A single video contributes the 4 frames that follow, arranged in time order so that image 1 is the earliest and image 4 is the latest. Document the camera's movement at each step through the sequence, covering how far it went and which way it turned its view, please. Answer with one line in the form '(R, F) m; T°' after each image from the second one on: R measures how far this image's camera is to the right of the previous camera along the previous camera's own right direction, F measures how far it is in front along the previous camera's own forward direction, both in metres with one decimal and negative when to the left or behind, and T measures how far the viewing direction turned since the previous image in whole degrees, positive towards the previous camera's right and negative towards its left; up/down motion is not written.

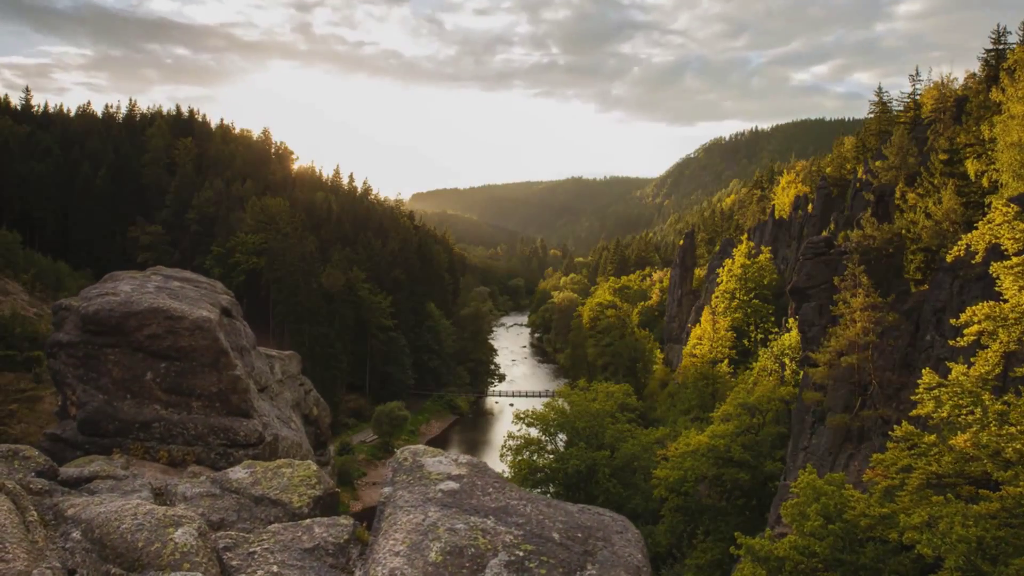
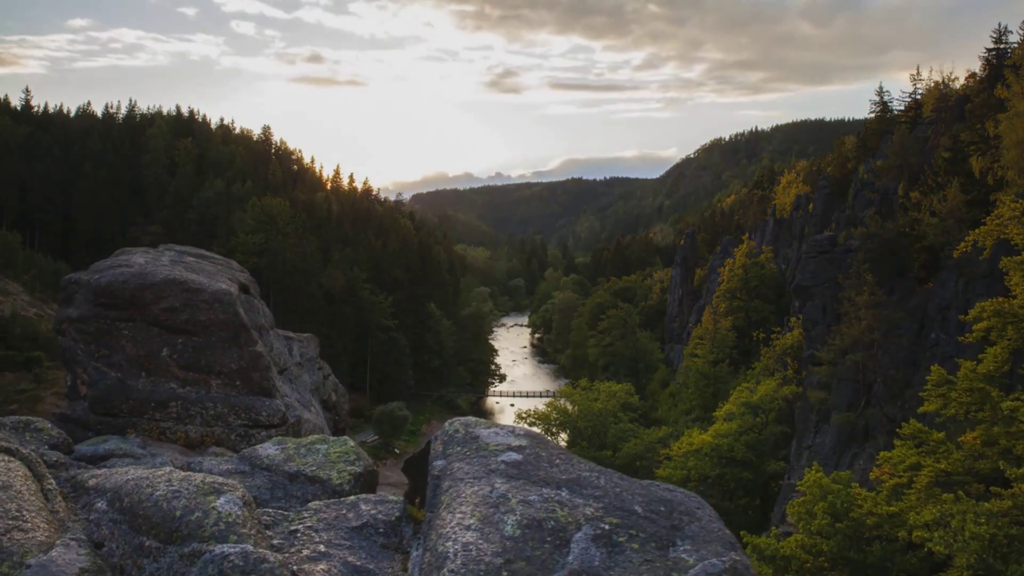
(-0.5, +0.6) m; 0°
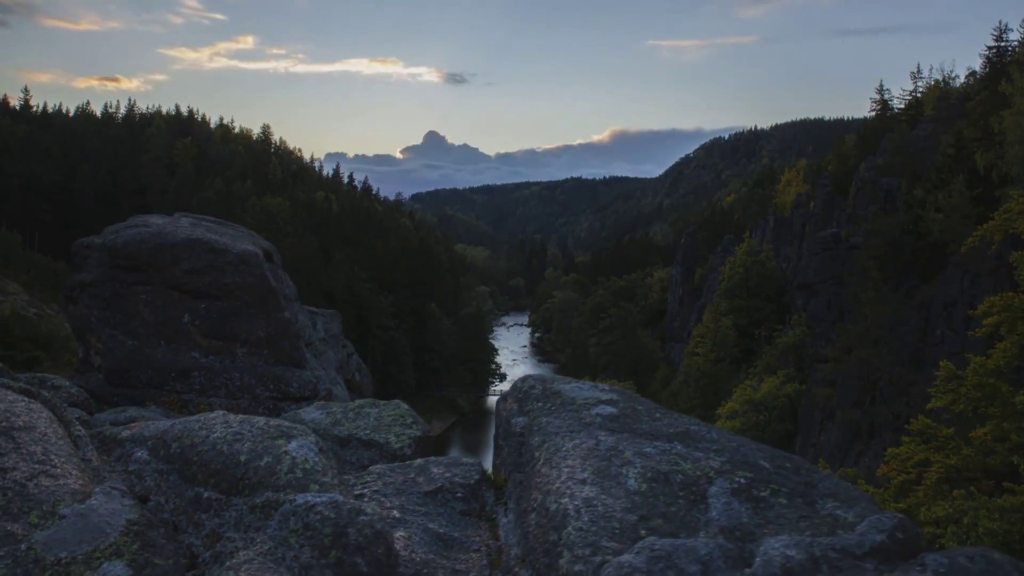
(-0.6, +0.7) m; 0°
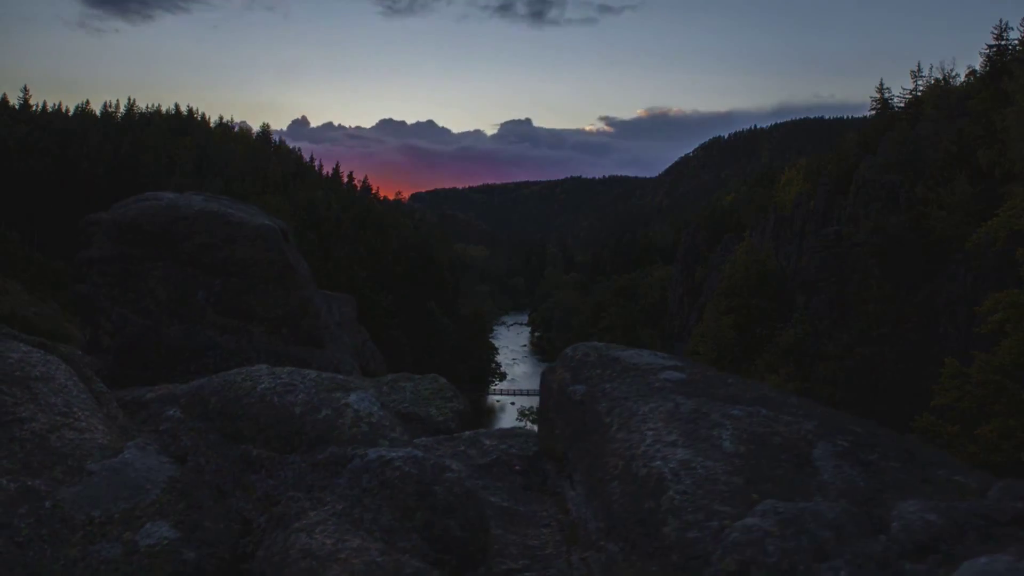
(-0.4, +0.4) m; 0°
